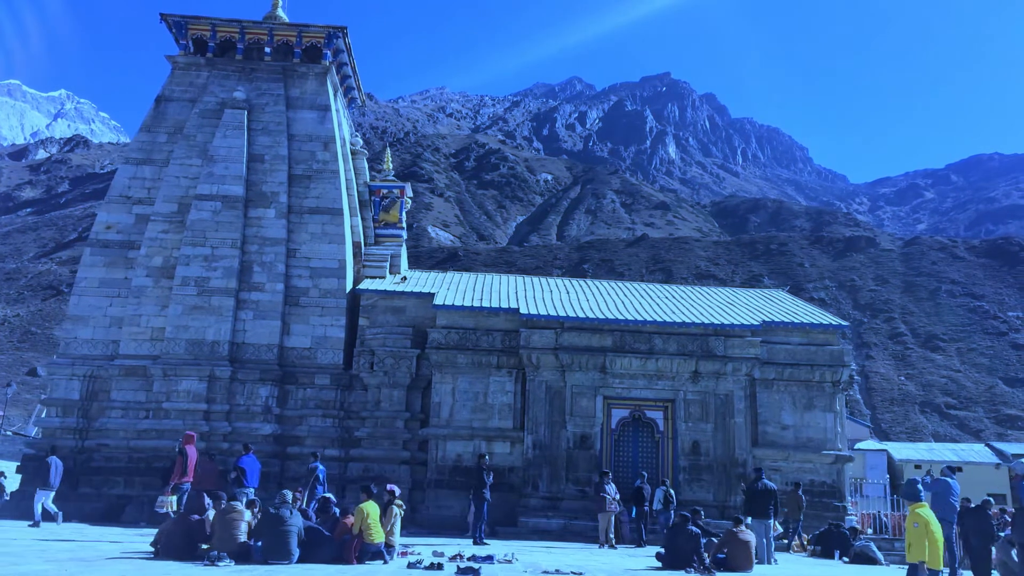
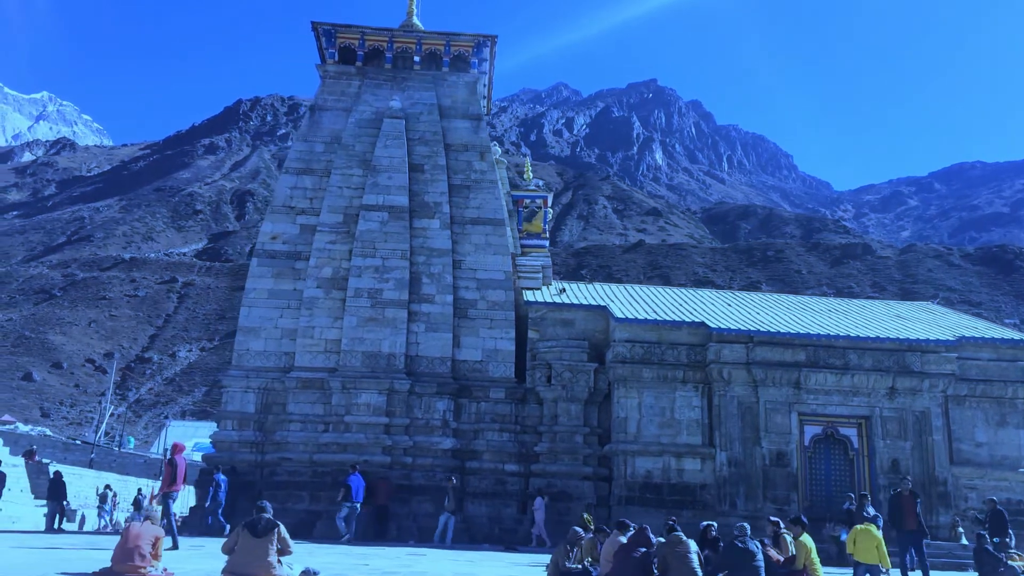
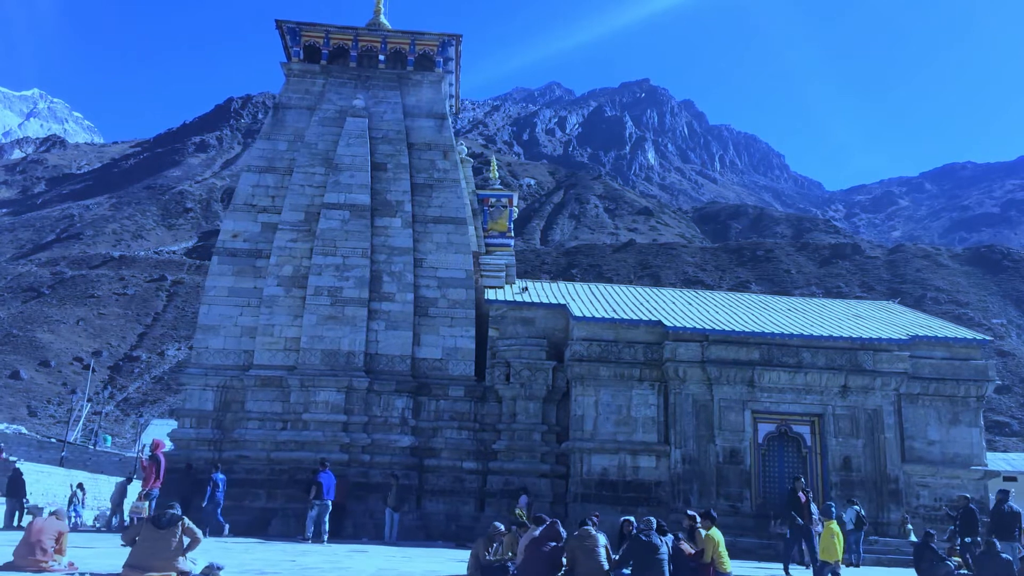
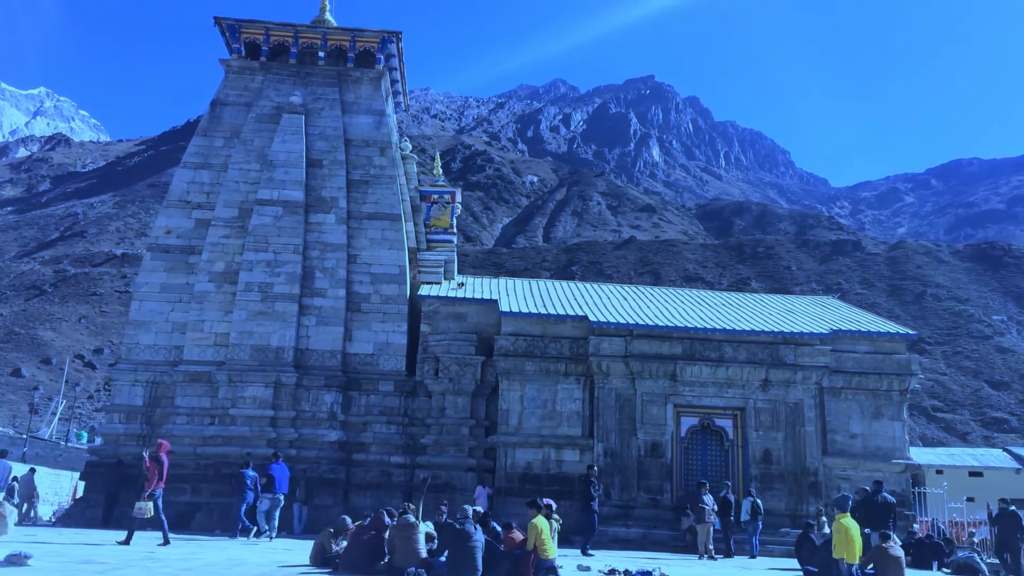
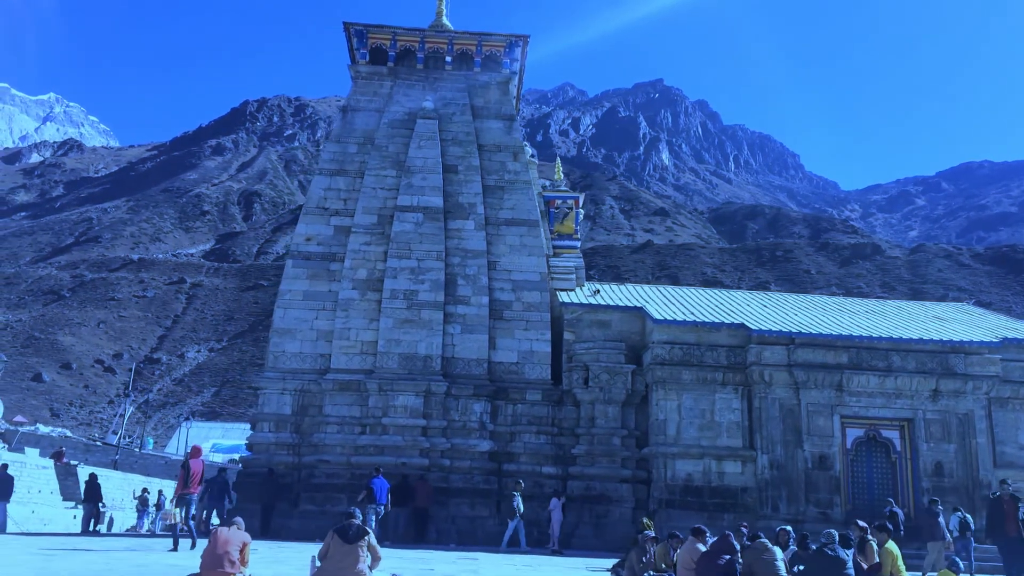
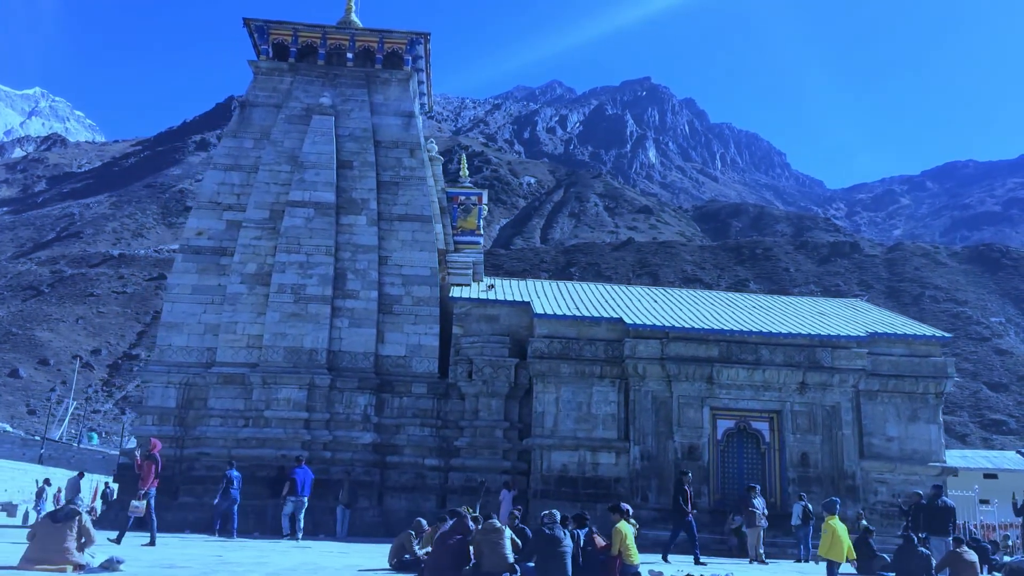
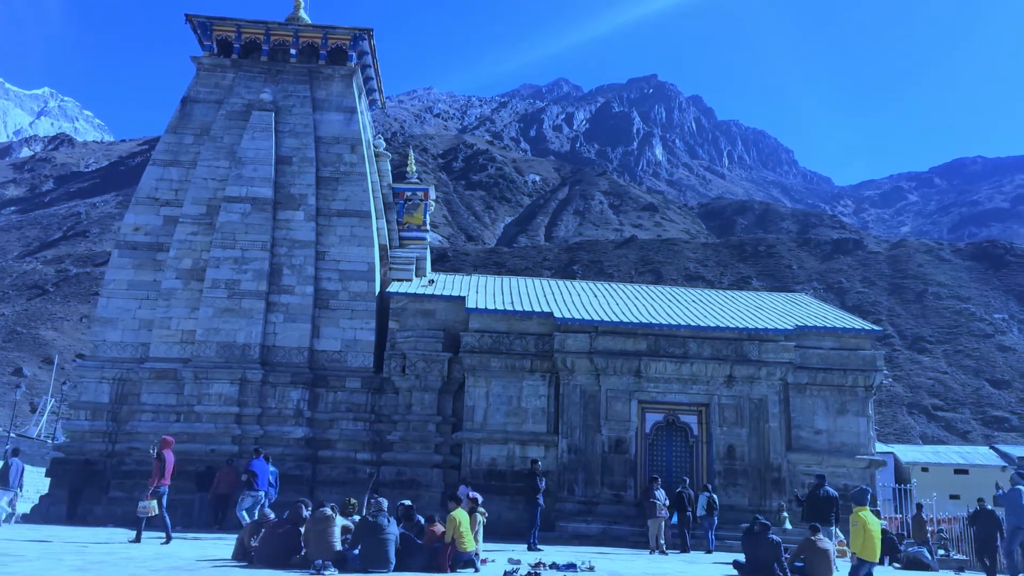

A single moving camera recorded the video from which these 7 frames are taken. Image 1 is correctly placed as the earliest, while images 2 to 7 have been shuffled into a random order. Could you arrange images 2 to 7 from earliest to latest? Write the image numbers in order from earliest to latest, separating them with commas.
7, 4, 6, 3, 2, 5
